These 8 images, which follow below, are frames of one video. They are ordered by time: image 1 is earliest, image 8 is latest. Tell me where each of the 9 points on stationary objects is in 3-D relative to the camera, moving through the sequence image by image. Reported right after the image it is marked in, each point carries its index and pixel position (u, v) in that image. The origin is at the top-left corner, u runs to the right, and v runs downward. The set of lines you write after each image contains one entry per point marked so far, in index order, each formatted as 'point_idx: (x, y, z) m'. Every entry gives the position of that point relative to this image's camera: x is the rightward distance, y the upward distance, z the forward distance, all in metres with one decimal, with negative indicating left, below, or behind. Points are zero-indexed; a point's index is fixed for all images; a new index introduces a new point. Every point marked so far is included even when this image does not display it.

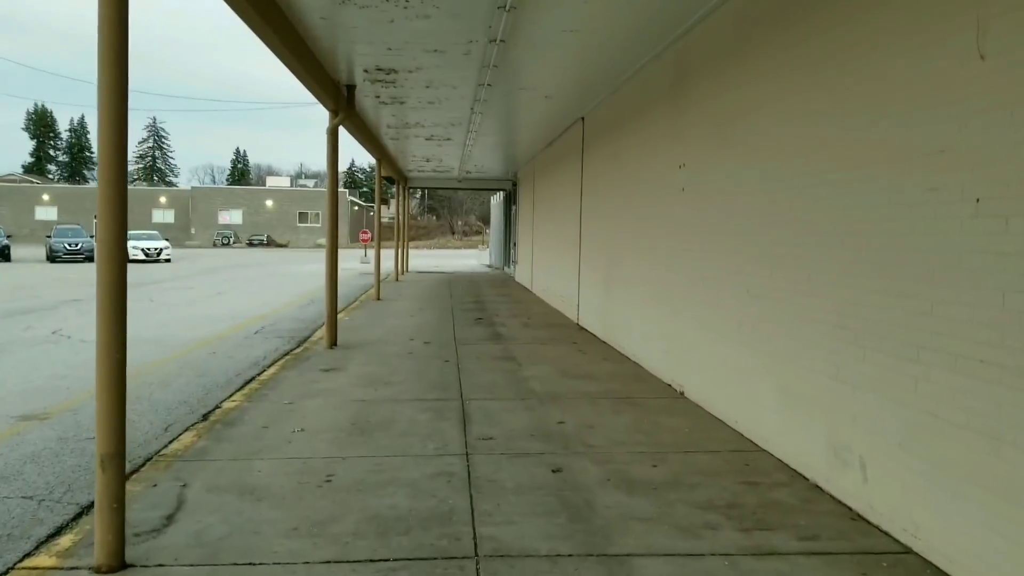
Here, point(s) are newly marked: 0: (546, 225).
0: (+0.6, +1.0, +15.6) m
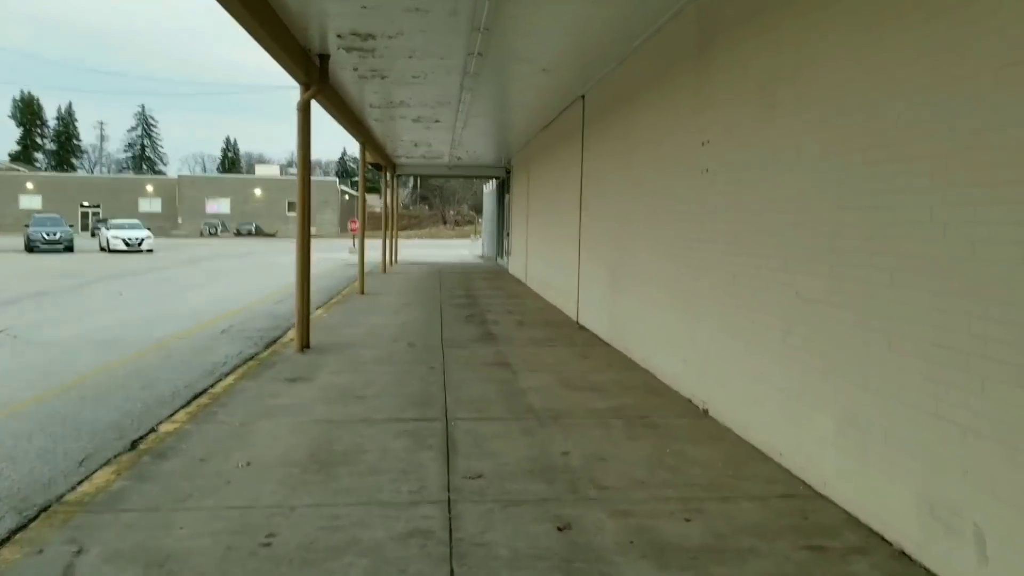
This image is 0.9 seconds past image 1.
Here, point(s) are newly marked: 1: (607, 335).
0: (+0.5, +1.1, +14.6) m
1: (+0.9, -0.5, +8.7) m
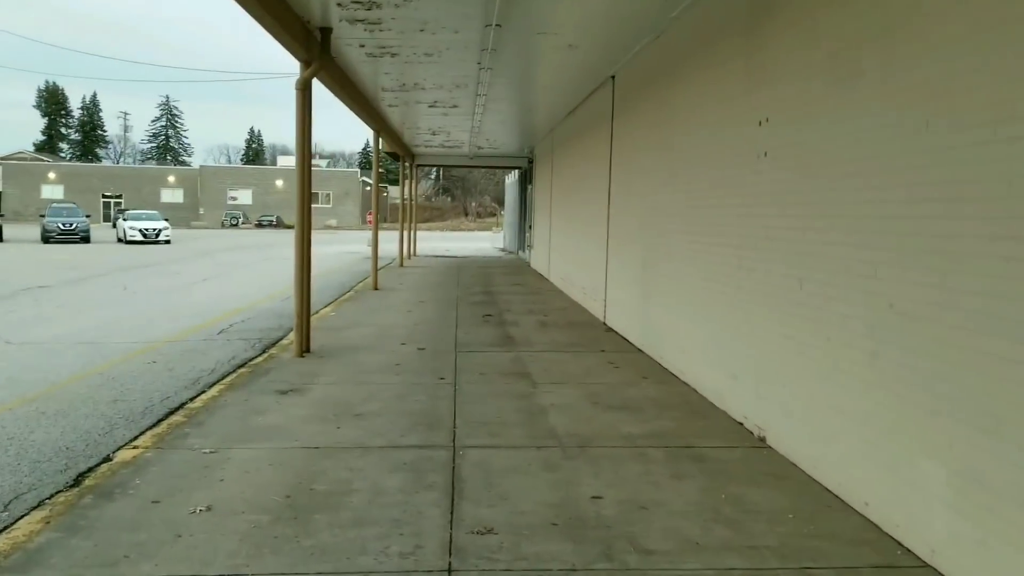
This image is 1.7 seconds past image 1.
0: (+0.8, +1.2, +13.7) m
1: (+1.1, -0.5, +7.9) m
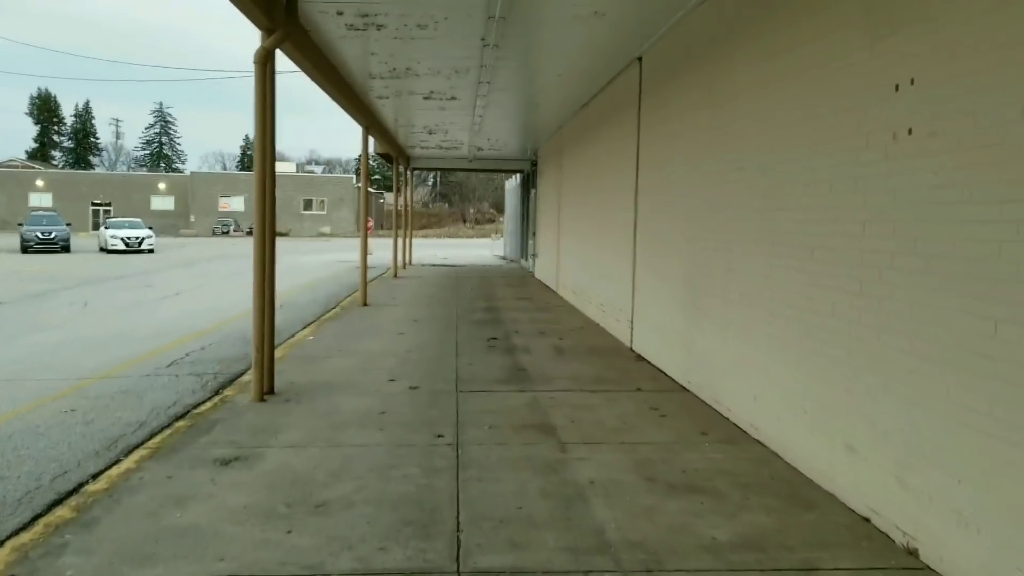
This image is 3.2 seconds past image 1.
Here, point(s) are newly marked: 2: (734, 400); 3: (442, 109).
0: (+0.9, +1.0, +12.2) m
1: (+1.2, -0.6, +6.4) m
2: (+1.2, -0.6, +5.2) m
3: (-0.9, +2.4, +12.4) m
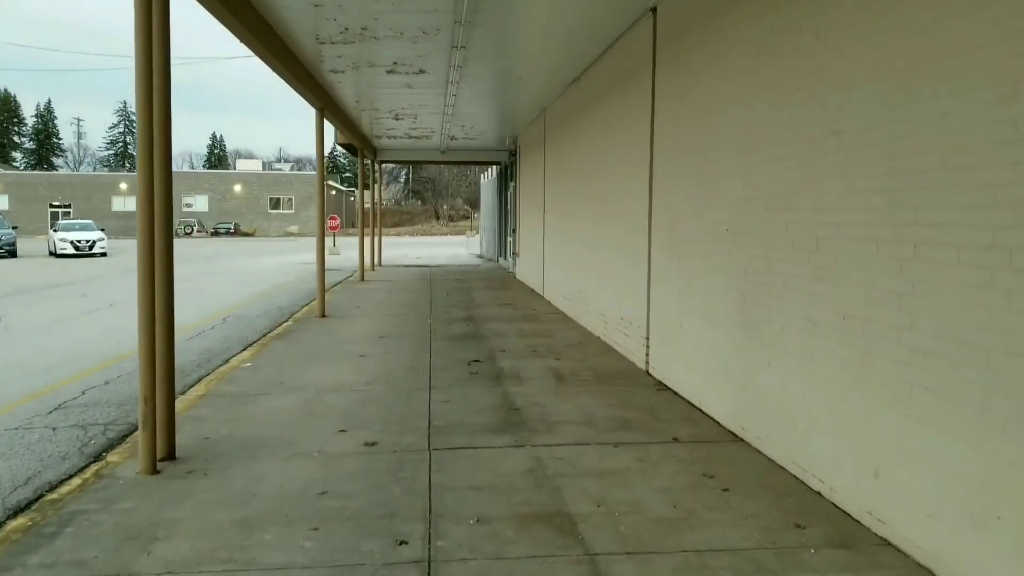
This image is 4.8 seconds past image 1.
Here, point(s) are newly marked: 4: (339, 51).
0: (+0.6, +1.0, +10.6) m
1: (+1.1, -0.7, +4.7) m
2: (+1.2, -0.7, +3.6) m
3: (-1.2, +2.3, +10.7) m
4: (-1.6, +2.2, +8.5) m
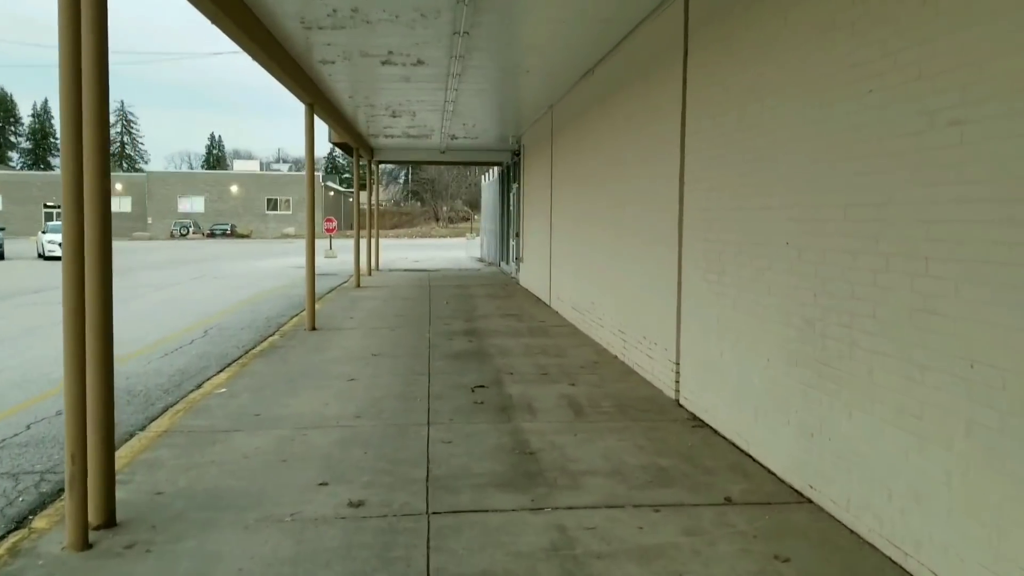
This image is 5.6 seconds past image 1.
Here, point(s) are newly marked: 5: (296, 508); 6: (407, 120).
0: (+0.7, +0.8, +9.8) m
1: (+1.2, -0.8, +3.9) m
2: (+1.3, -0.8, +2.7) m
3: (-1.1, +2.2, +9.9) m
4: (-1.5, +2.1, +7.7) m
5: (-0.9, -0.9, +3.7) m
6: (-1.5, +2.4, +13.4) m
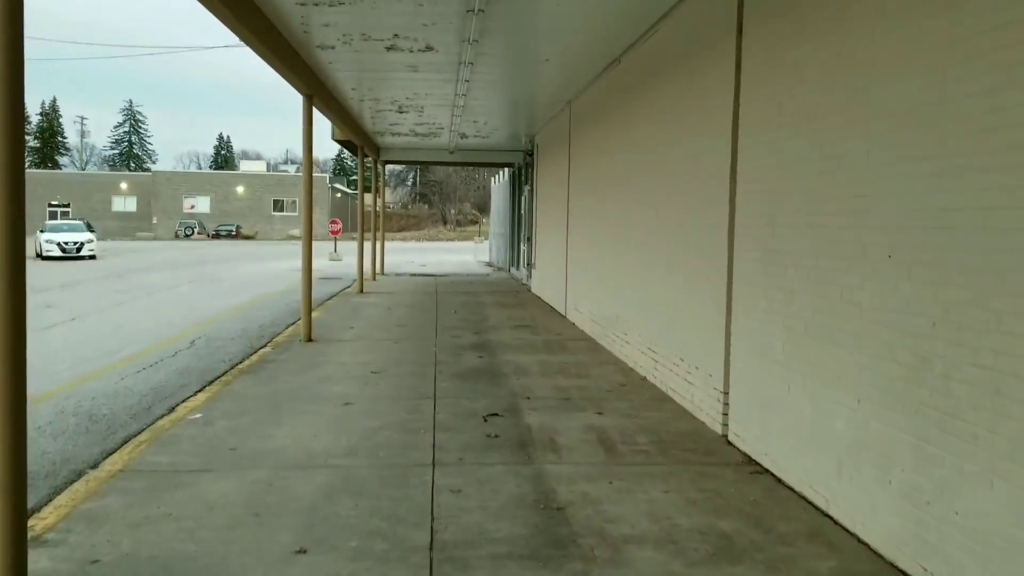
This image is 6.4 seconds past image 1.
0: (+0.9, +0.7, +8.9) m
1: (+1.3, -0.9, +3.1) m
2: (+1.4, -0.9, +1.9) m
3: (-1.0, +2.1, +9.1) m
4: (-1.4, +2.0, +6.9) m
5: (-0.8, -0.9, +2.9) m
6: (-1.3, +2.3, +12.6) m
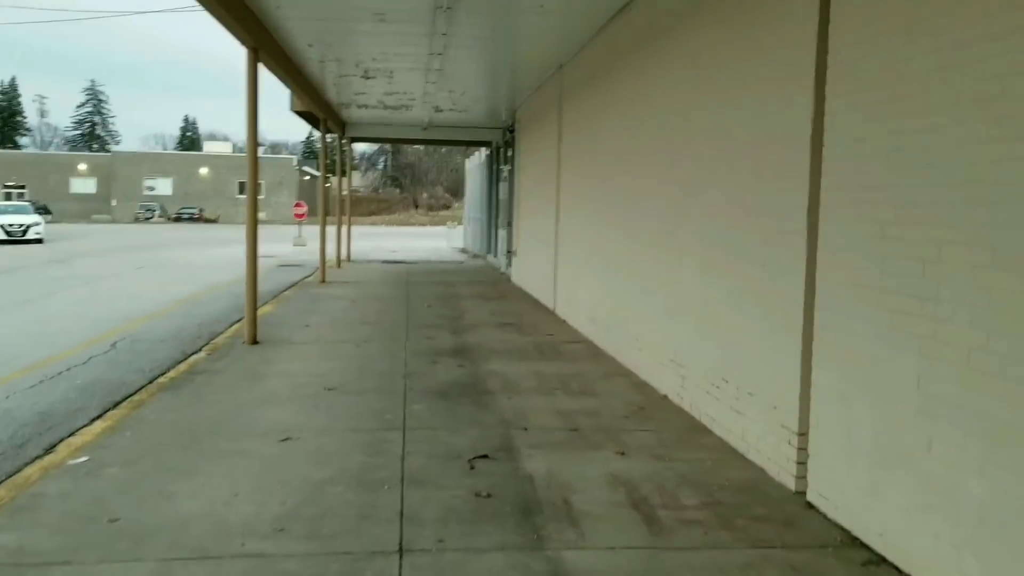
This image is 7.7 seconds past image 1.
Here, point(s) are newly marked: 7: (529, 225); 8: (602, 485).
0: (+0.7, +0.8, +7.6) m
1: (+1.3, -0.9, +1.8) m
2: (+1.5, -0.9, +0.6) m
3: (-1.1, +2.2, +7.7) m
4: (-1.4, +2.0, +5.4) m
5: (-0.7, -1.0, +1.5) m
6: (-1.5, +2.4, +11.1) m
7: (+0.2, +0.8, +11.8) m
8: (+0.4, -0.8, +3.7) m
